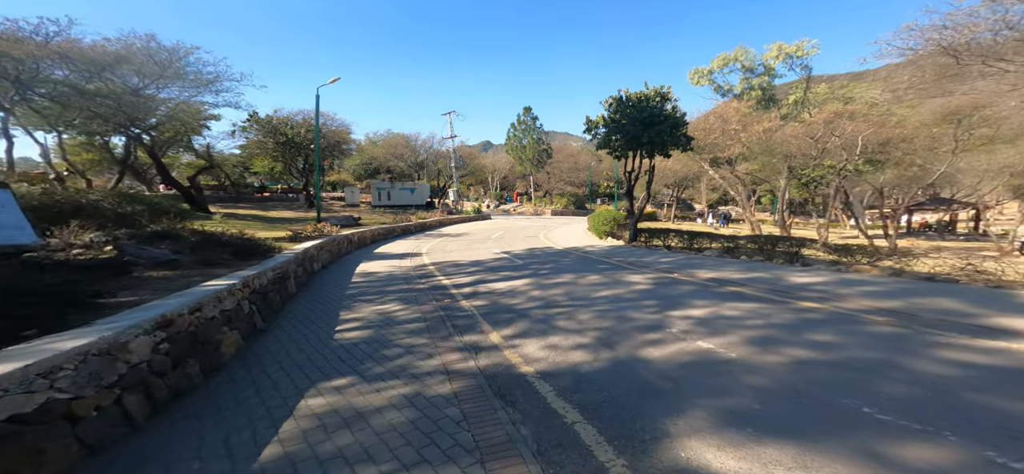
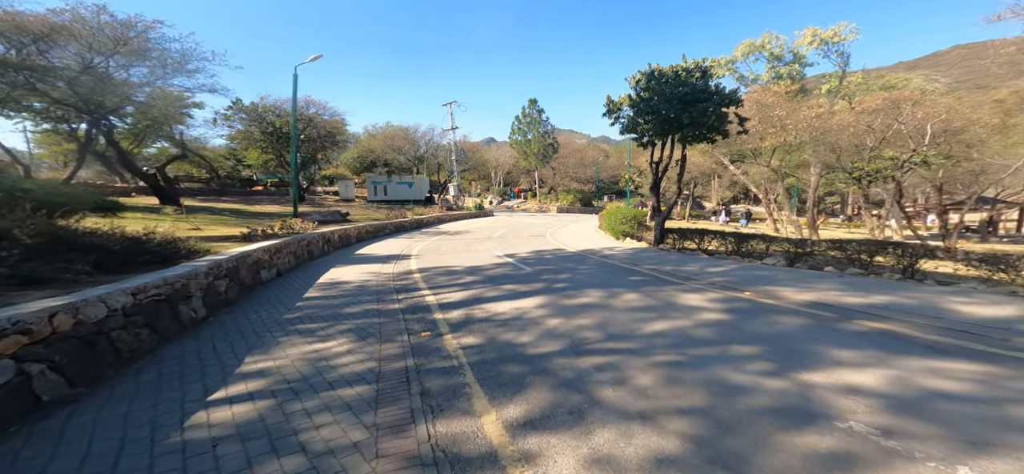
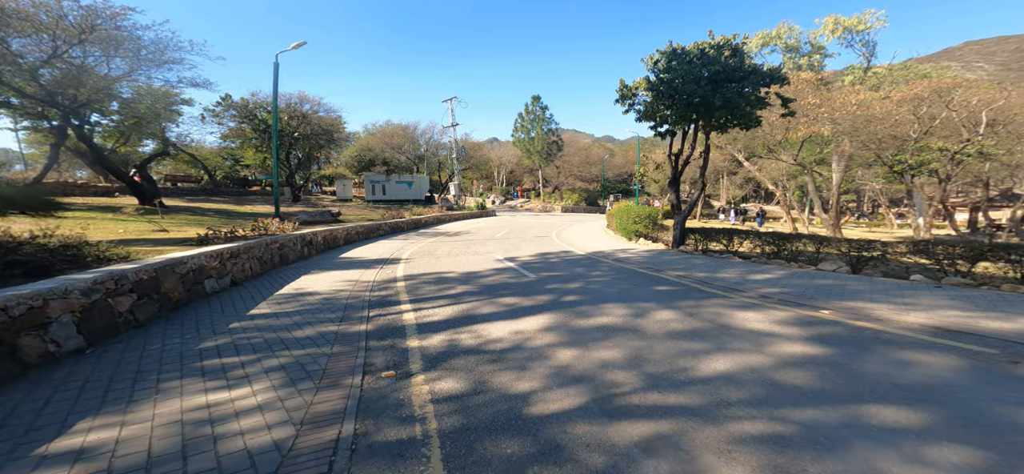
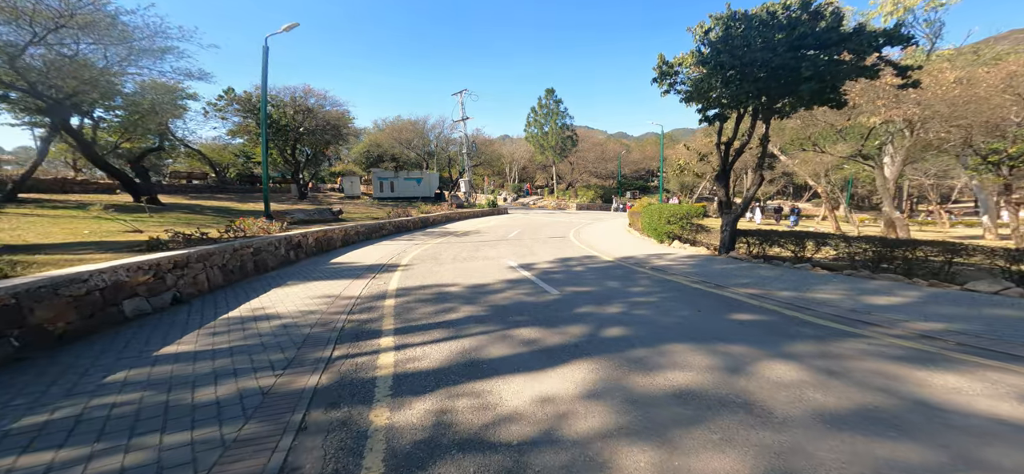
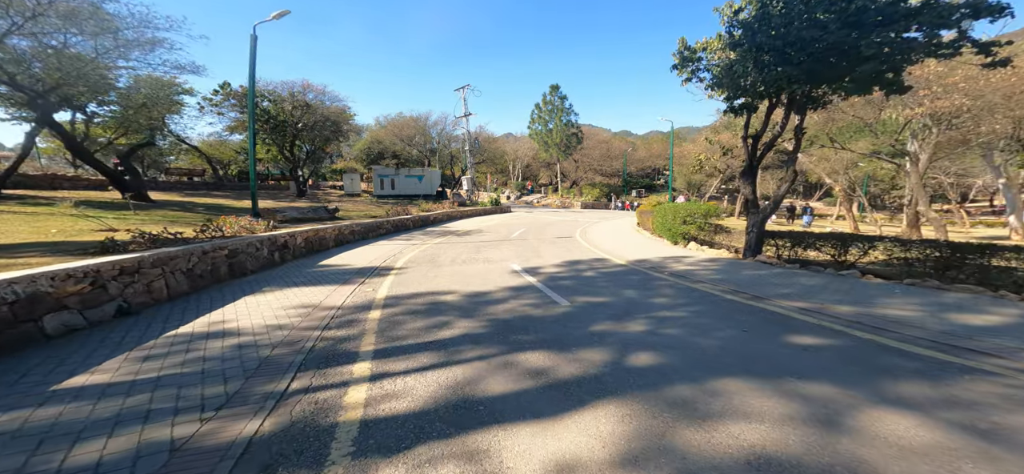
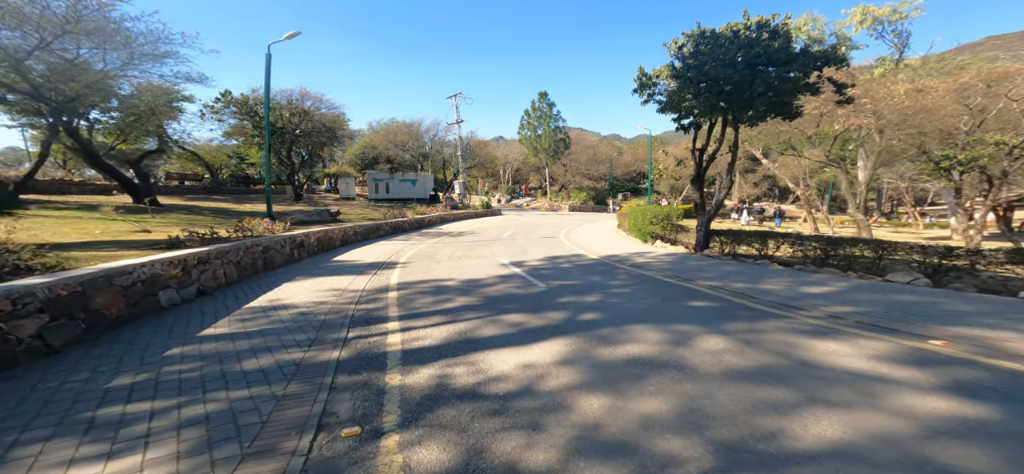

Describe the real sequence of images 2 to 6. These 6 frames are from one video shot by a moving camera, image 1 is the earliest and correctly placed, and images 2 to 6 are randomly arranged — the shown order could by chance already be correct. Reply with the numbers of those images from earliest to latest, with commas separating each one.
2, 3, 6, 4, 5
